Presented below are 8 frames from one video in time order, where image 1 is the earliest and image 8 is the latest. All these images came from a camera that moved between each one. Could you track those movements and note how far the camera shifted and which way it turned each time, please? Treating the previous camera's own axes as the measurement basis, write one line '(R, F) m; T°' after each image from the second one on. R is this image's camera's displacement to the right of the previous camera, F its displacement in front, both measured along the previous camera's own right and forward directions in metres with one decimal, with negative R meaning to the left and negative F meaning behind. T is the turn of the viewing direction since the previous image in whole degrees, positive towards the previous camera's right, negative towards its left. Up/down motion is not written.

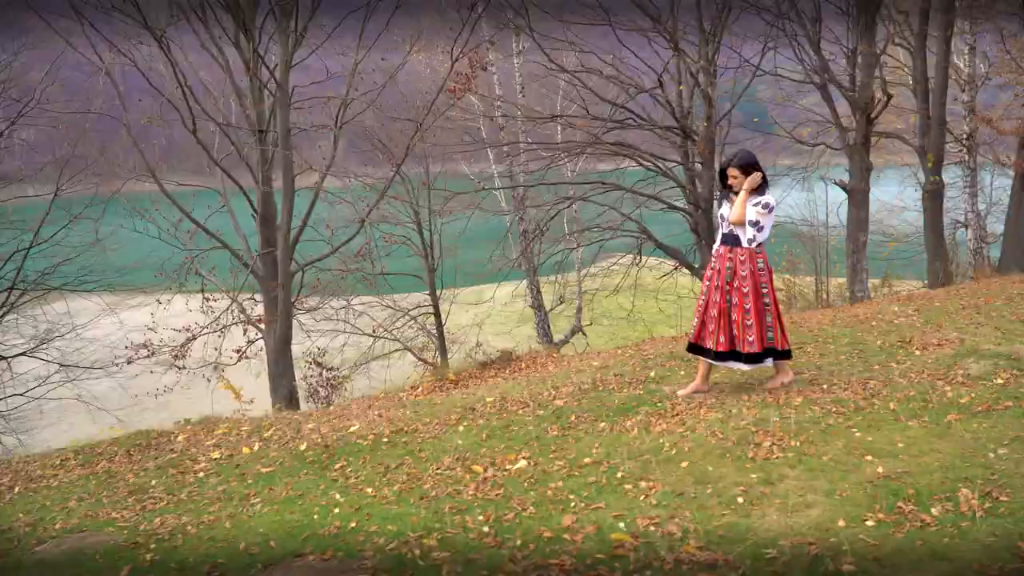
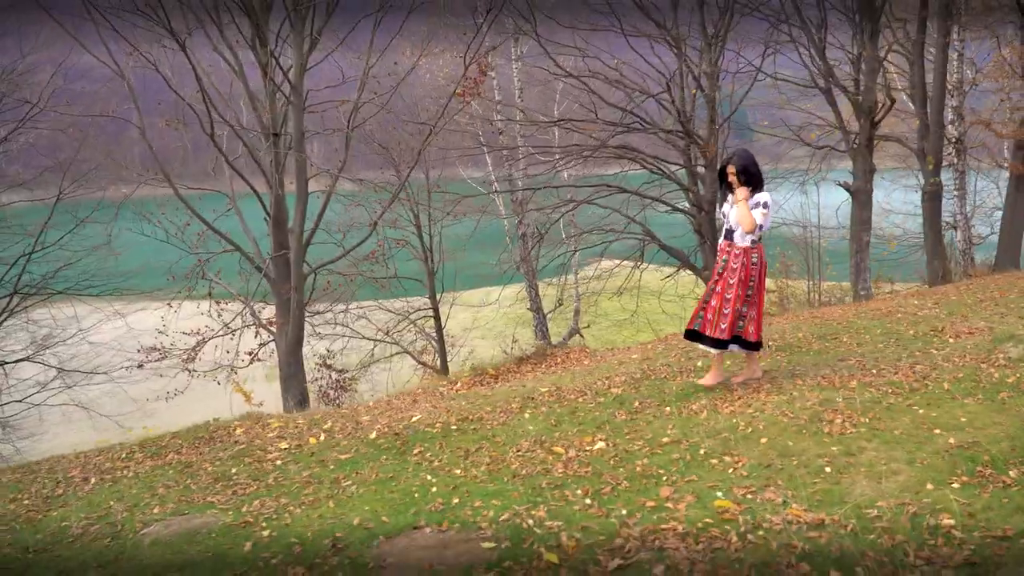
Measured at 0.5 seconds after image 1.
(-0.6, -0.2) m; +1°
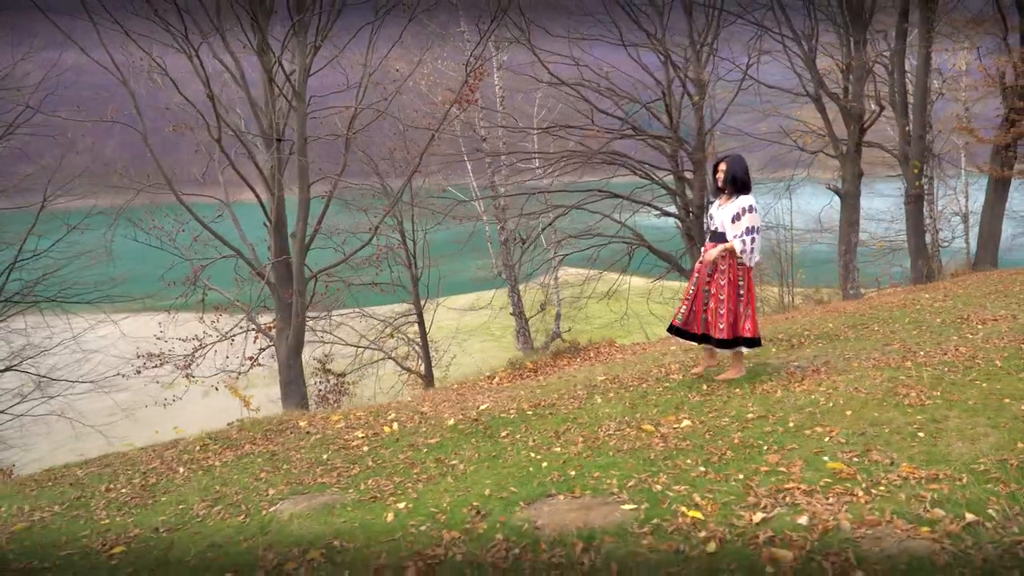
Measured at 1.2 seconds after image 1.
(-0.8, -0.2) m; +3°
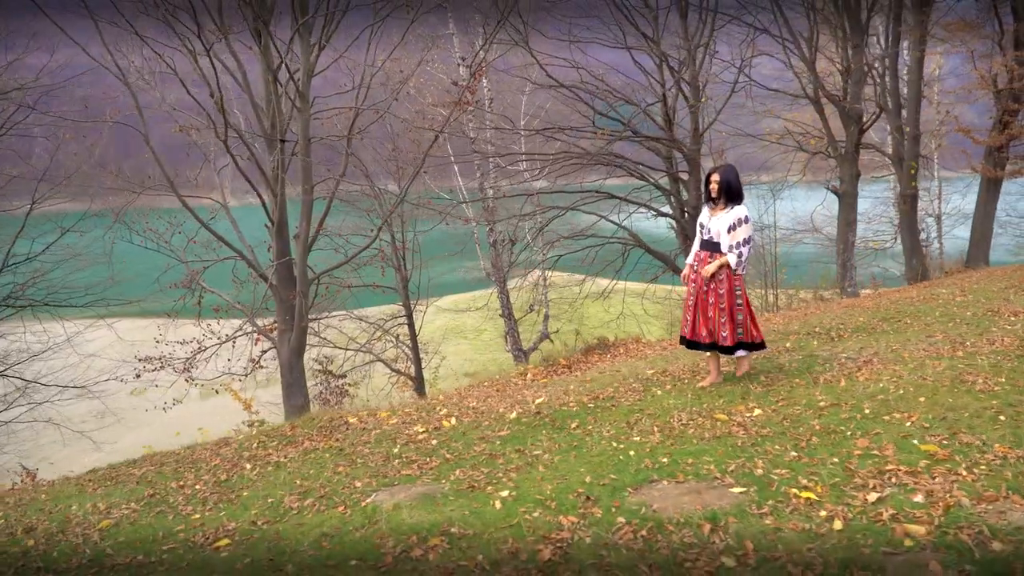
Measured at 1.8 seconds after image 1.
(-0.7, -0.1) m; +2°
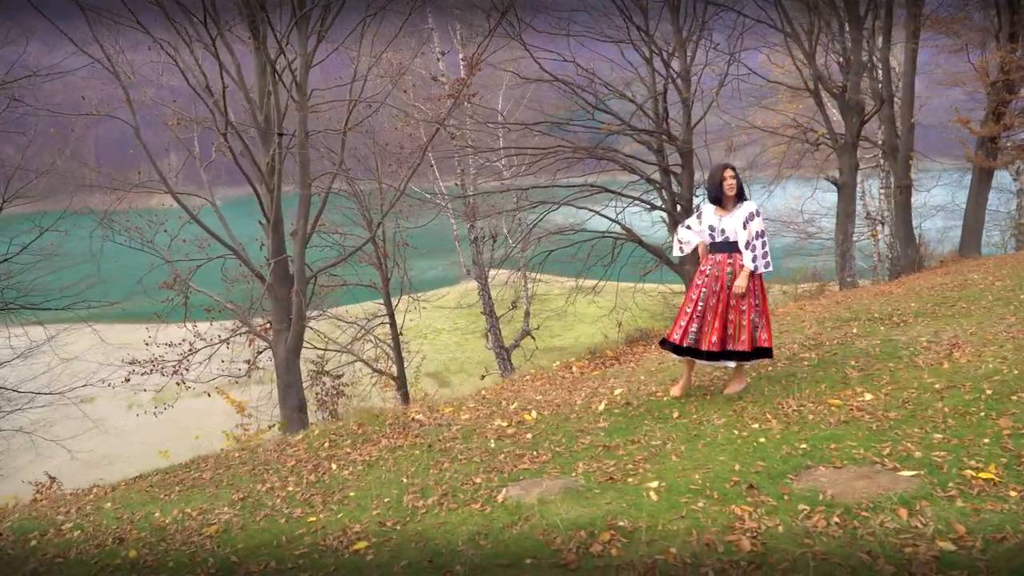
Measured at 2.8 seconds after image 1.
(-1.0, +0.2) m; +4°
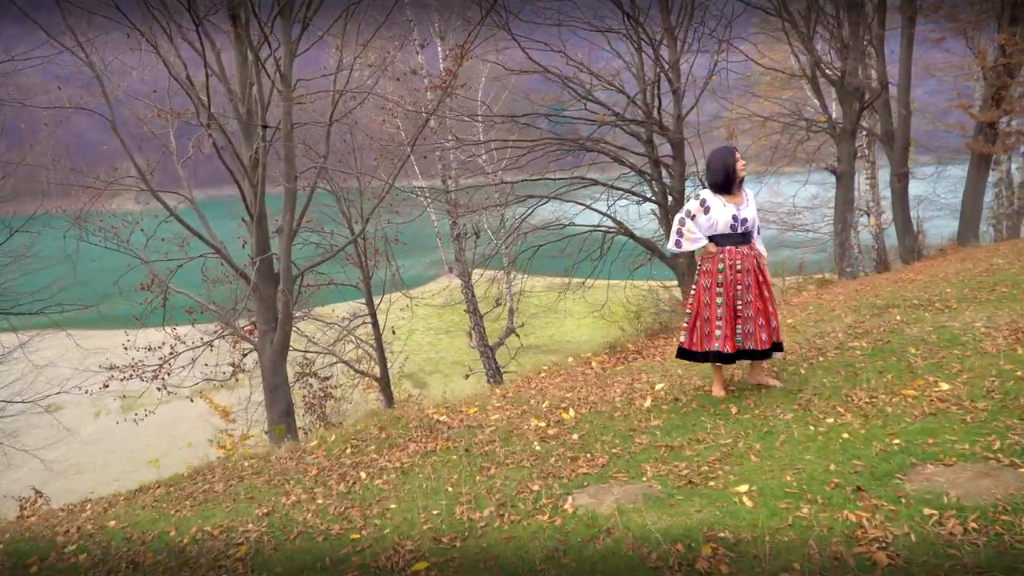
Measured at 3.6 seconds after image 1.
(-0.4, +0.4) m; +2°
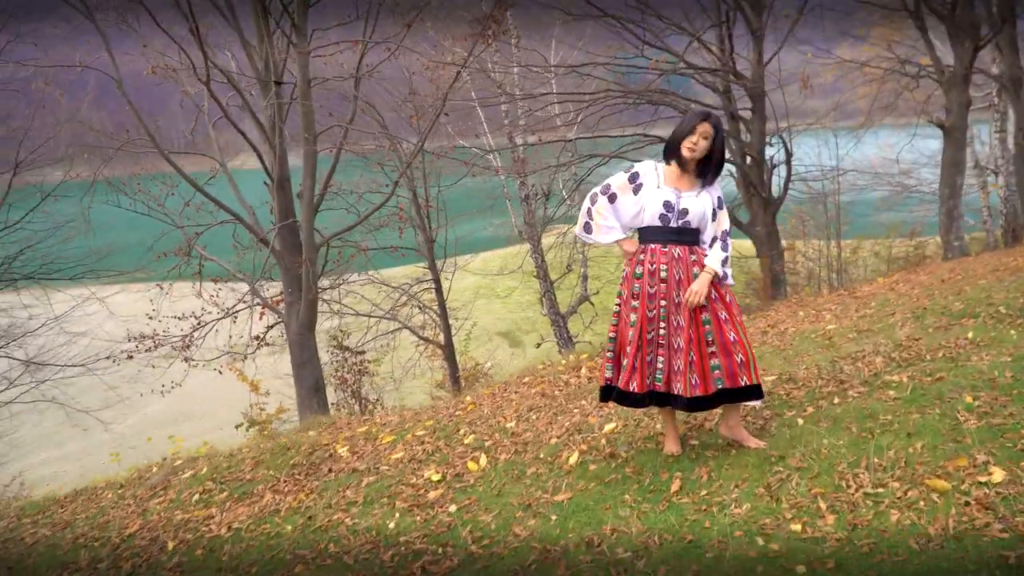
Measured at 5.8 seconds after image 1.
(+1.1, +1.3) m; -8°
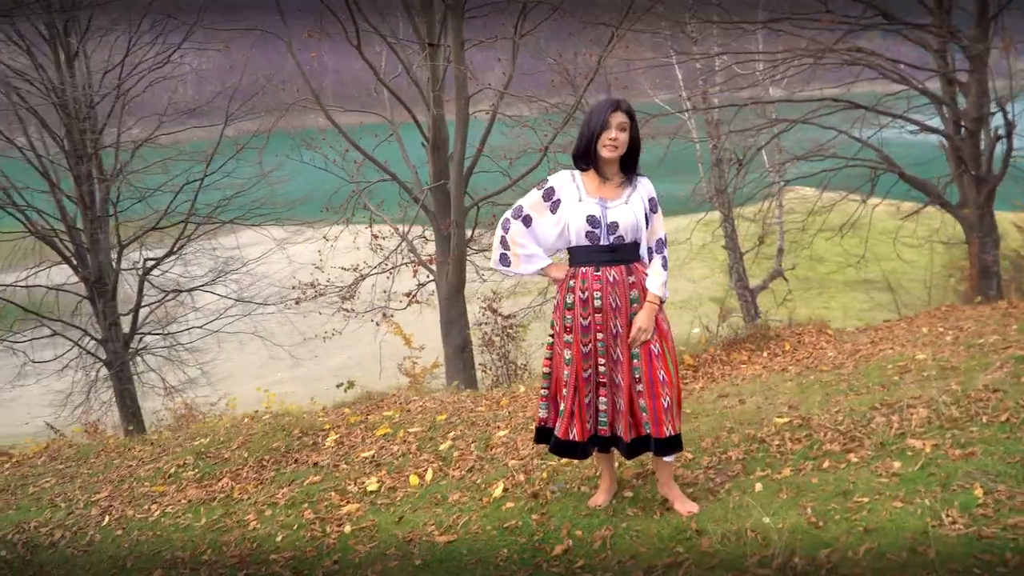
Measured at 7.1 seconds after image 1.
(+1.2, +0.5) m; -17°
